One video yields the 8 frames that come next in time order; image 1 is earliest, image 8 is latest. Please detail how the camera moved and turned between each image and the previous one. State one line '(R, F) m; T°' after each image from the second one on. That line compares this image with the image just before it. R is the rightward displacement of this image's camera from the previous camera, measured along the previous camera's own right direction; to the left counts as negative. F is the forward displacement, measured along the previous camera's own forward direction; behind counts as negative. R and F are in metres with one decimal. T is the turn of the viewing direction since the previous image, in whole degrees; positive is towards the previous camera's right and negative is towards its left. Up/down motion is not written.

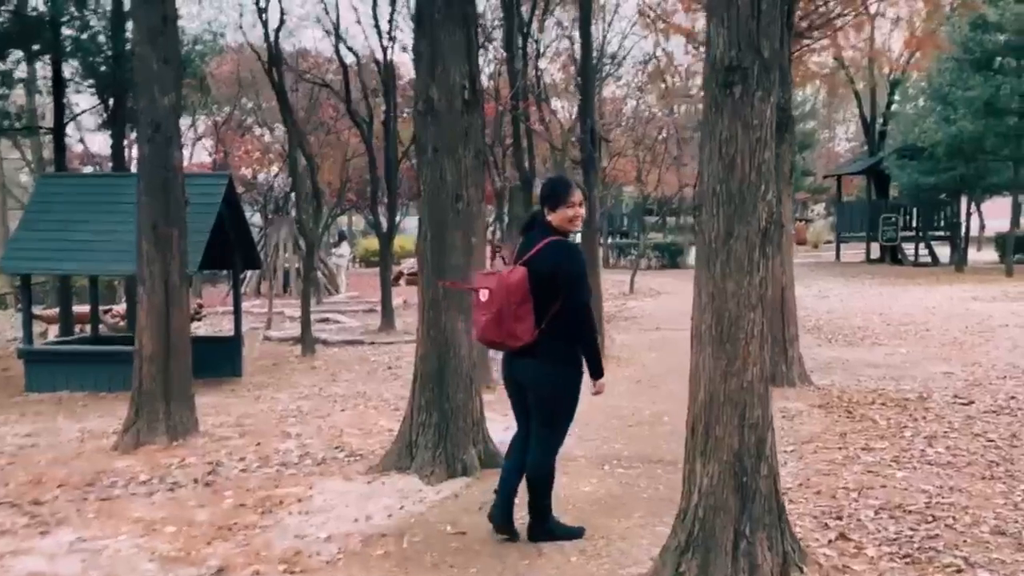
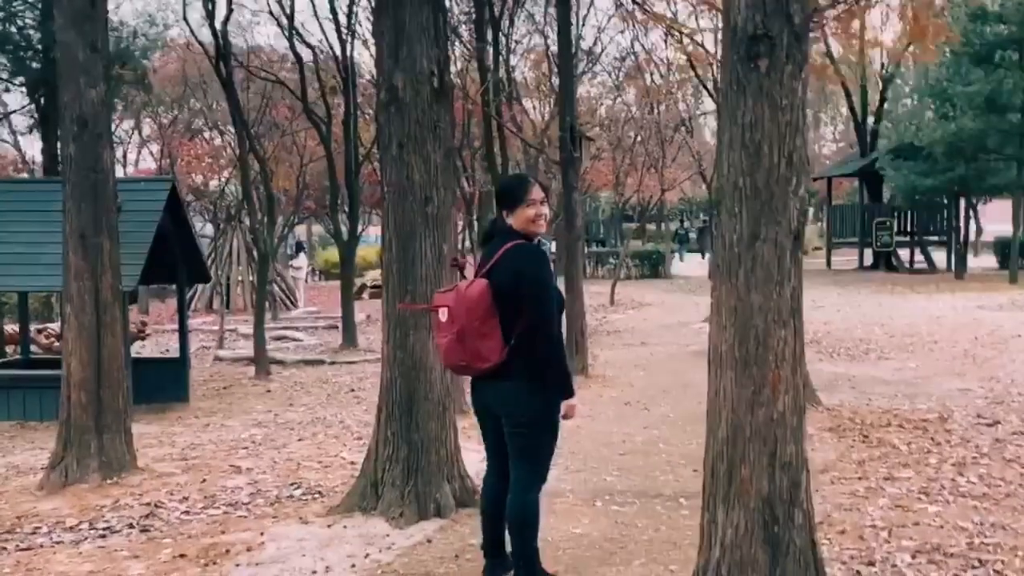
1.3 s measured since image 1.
(-0.1, +1.3) m; +2°
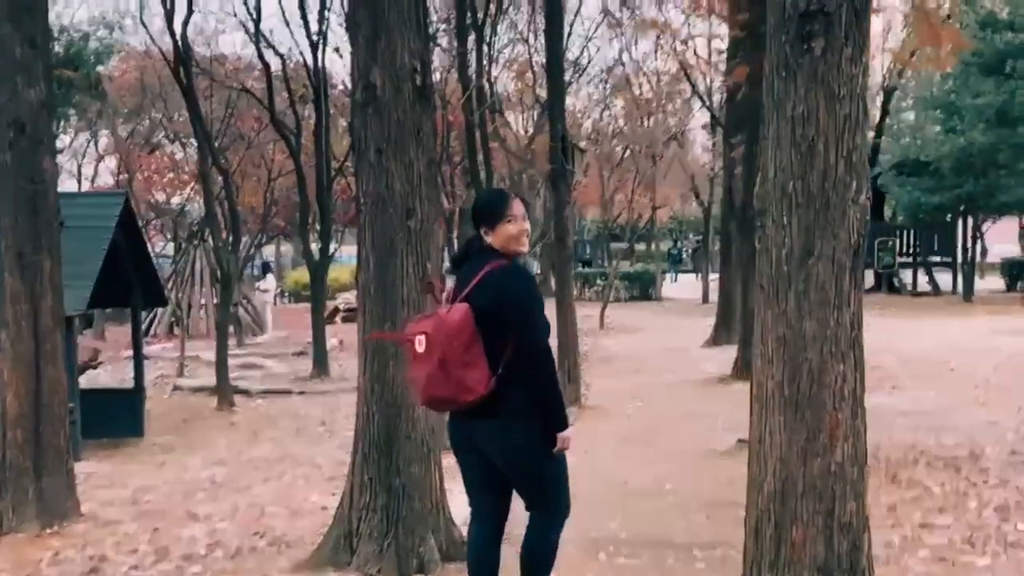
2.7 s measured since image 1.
(-0.1, +1.1) m; +1°
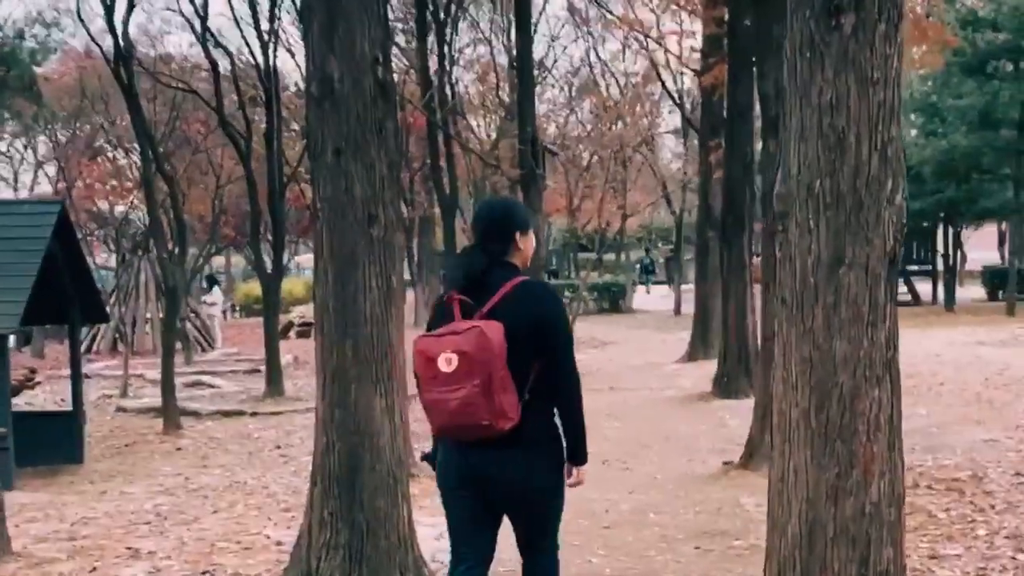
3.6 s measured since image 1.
(-0.1, +0.8) m; +2°
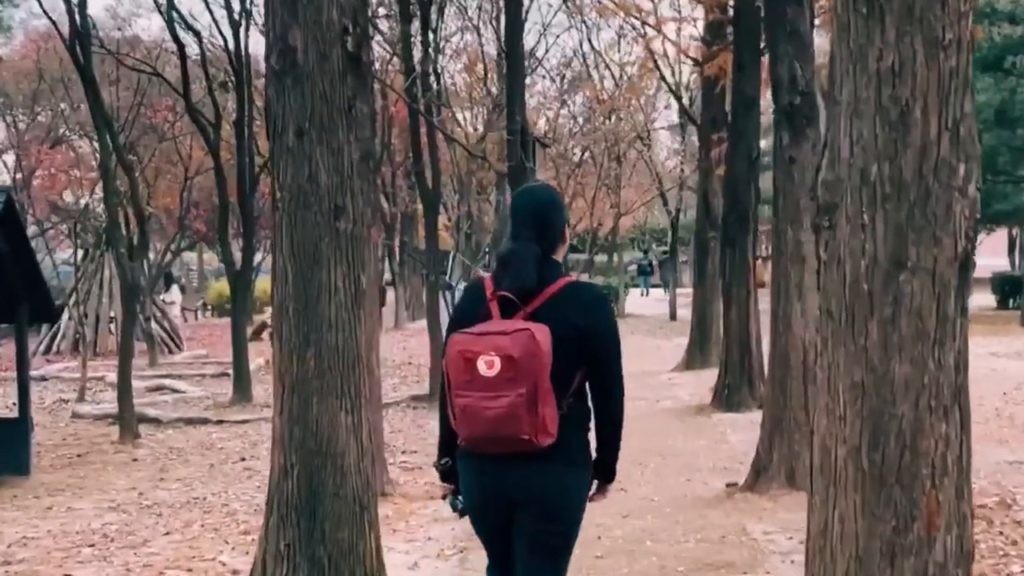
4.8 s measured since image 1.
(0.0, +0.9) m; +1°
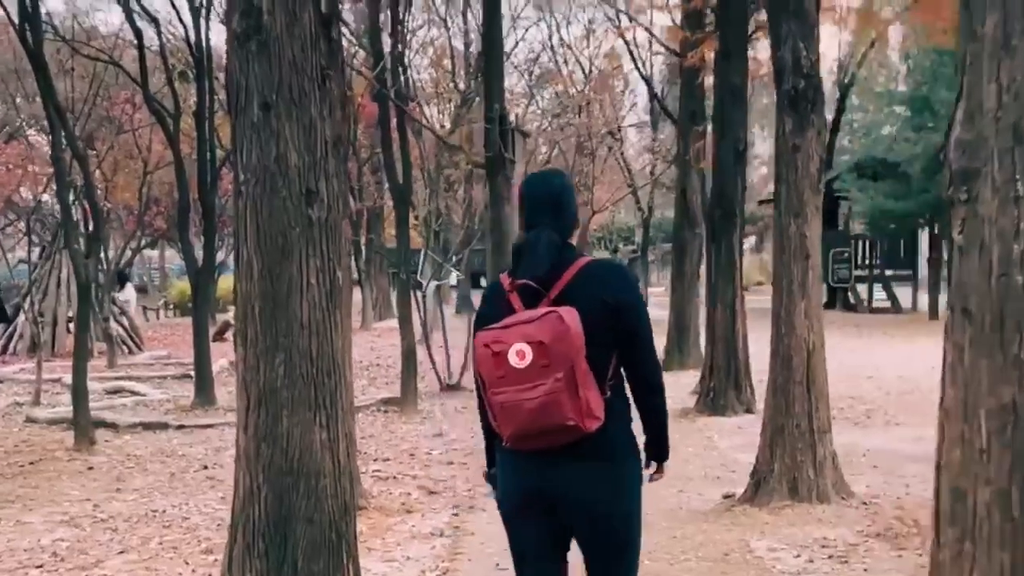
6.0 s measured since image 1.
(-0.1, +0.6) m; +1°
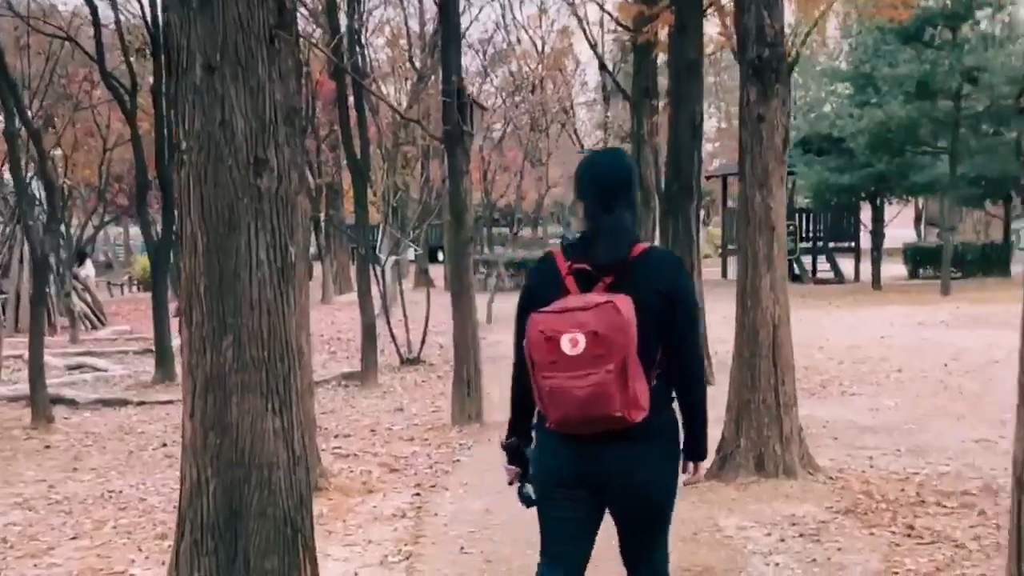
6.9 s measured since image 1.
(0.0, +0.2) m; +2°
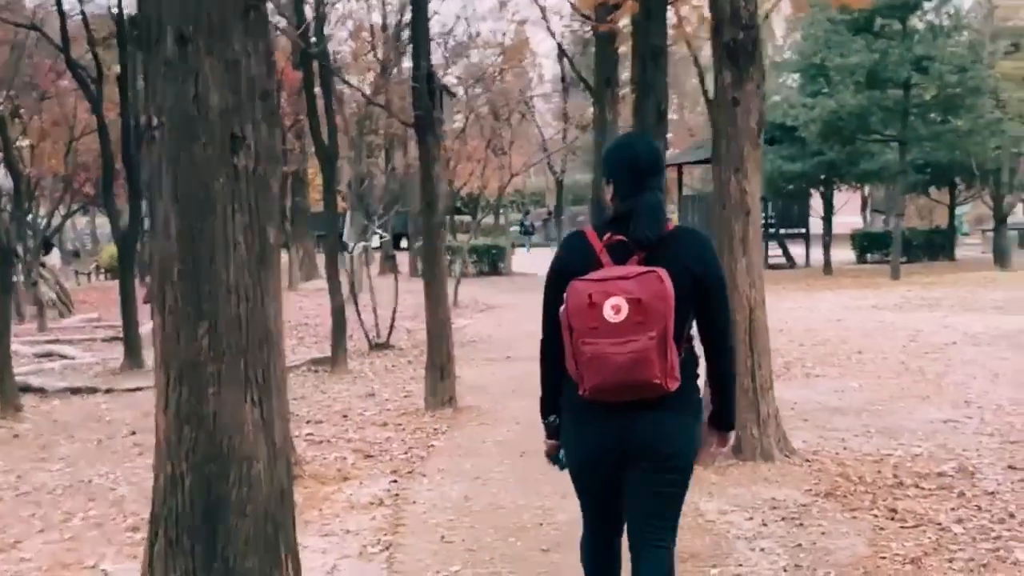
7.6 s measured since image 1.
(-0.1, +0.1) m; +1°
